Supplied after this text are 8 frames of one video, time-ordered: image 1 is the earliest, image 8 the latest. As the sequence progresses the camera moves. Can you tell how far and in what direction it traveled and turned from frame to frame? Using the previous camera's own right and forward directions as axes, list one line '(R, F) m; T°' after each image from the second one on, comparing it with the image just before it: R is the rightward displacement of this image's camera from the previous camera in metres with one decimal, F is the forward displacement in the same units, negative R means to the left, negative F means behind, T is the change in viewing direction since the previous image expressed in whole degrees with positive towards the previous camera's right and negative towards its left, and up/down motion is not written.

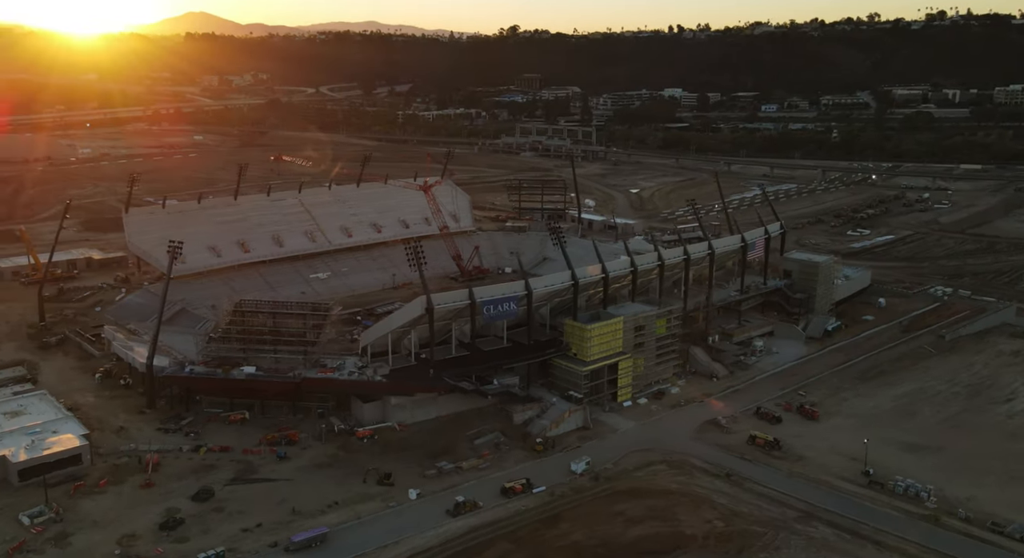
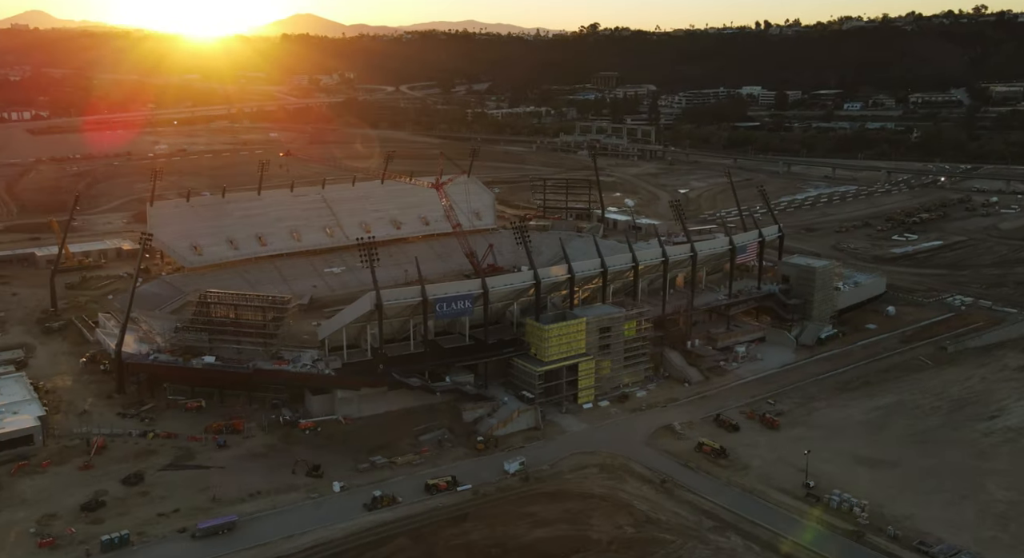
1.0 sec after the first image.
(+5.0, +0.2) m; -5°
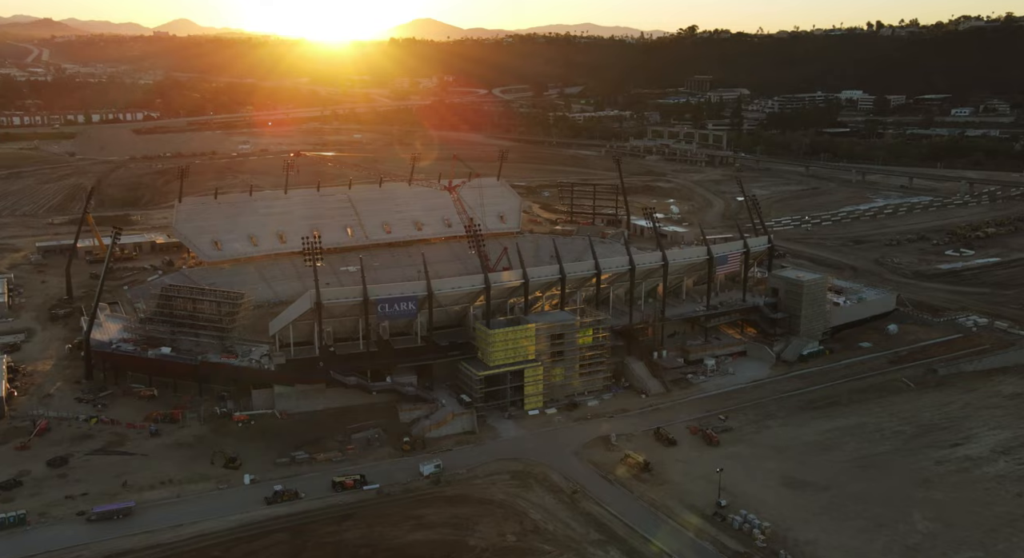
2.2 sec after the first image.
(+6.1, +0.3) m; -6°
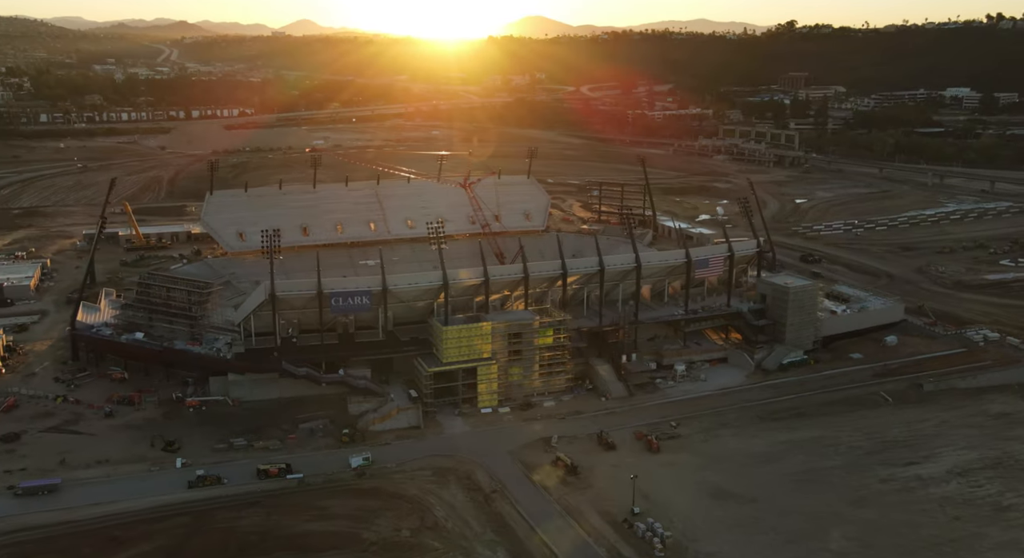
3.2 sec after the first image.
(+5.7, +0.3) m; -6°
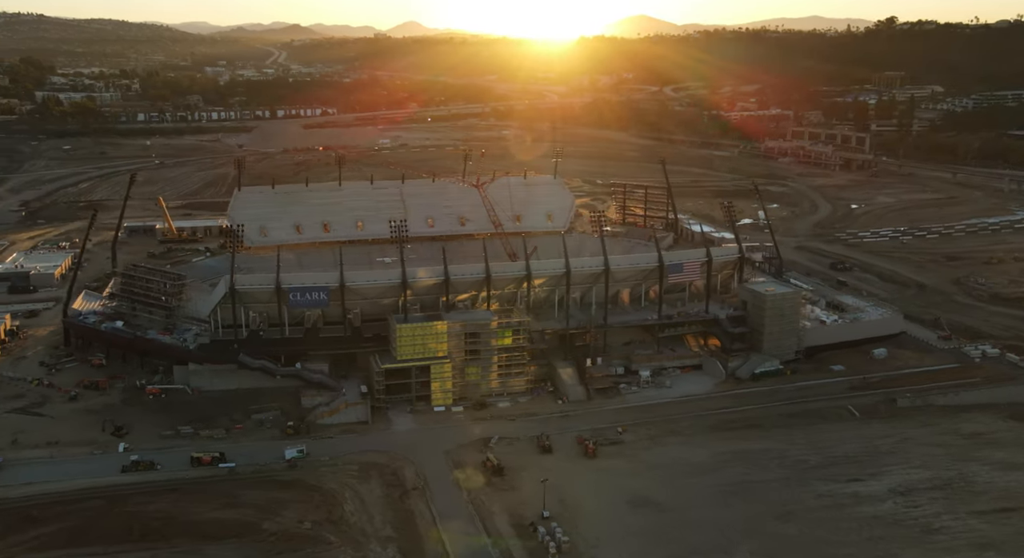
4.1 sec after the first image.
(+5.5, +0.2) m; -6°
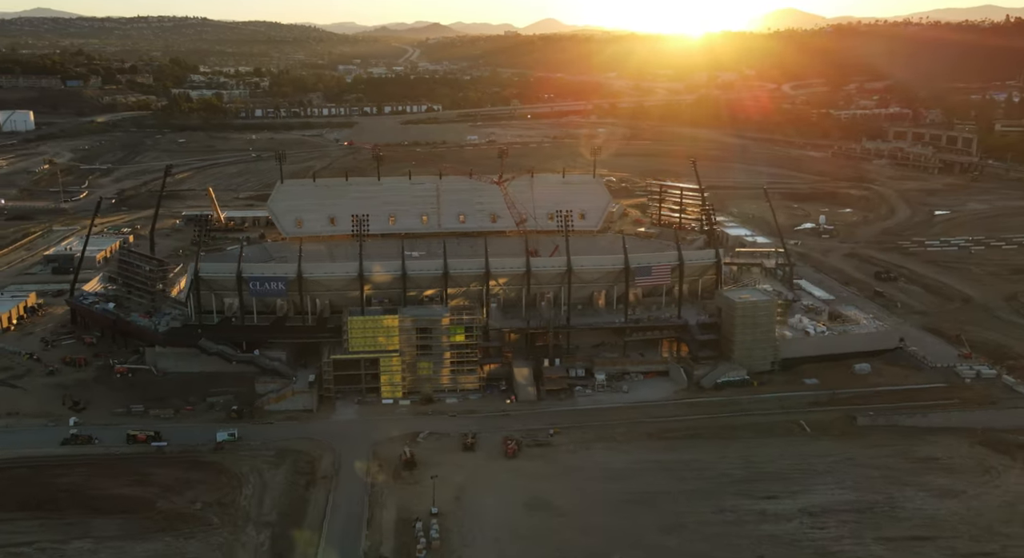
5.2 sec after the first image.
(+7.0, +0.4) m; -8°
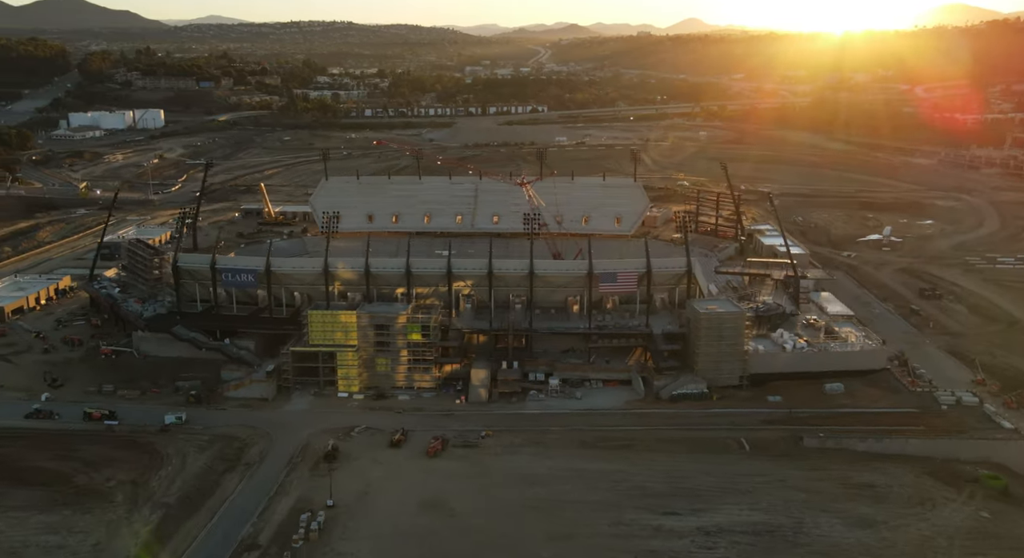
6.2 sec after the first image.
(+7.0, +0.4) m; -8°
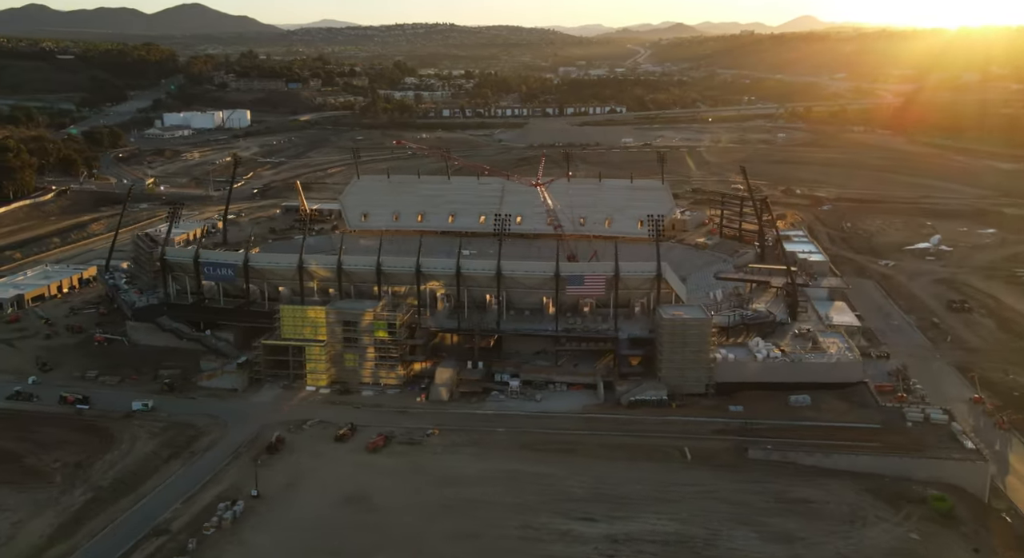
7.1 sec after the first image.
(+5.5, +0.2) m; -6°
